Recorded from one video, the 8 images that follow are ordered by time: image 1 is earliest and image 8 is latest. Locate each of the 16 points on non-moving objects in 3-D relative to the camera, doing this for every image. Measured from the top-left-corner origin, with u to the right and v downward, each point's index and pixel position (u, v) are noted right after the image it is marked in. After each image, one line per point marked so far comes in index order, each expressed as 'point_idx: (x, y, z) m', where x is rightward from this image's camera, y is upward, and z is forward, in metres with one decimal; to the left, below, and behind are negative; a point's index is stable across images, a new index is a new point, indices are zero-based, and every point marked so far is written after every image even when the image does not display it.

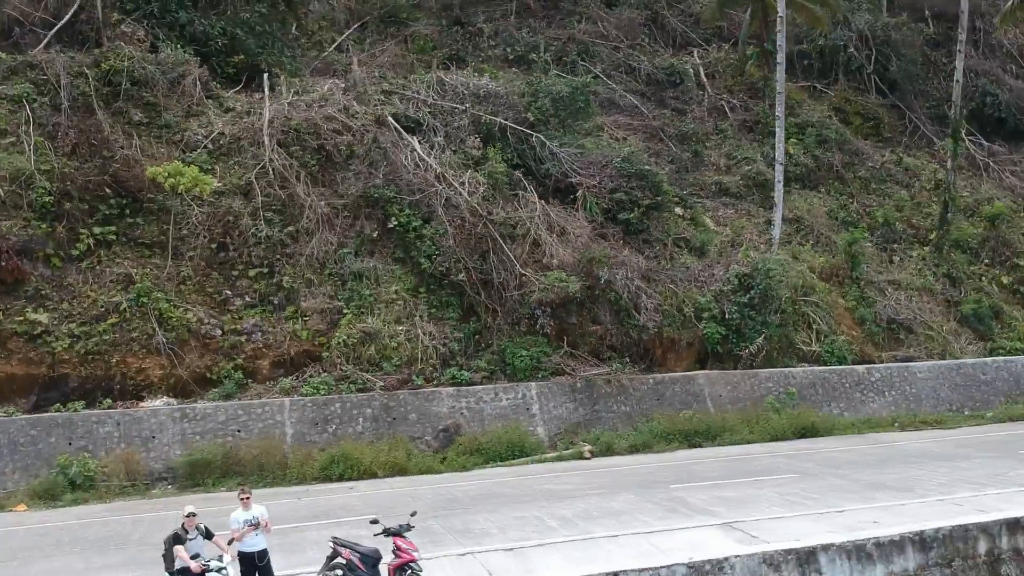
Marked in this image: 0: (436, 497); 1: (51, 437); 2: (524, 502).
0: (-0.9, -2.6, +12.4) m
1: (-6.7, -2.2, +14.5) m
2: (+0.1, -2.5, +11.8) m
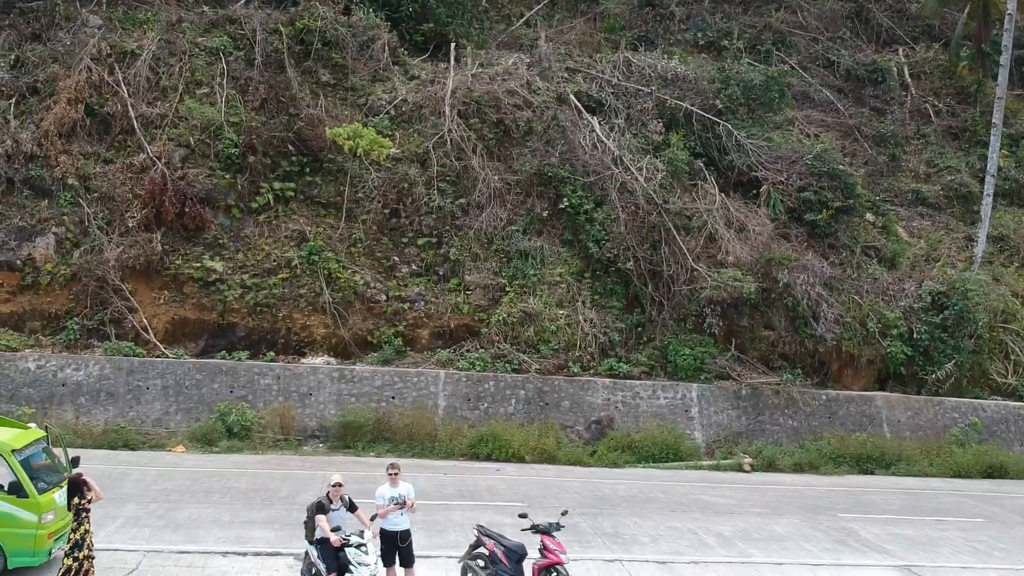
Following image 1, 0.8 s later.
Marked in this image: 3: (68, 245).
0: (+0.9, -2.5, +11.9) m
1: (-4.4, -1.4, +14.8) m
2: (+1.8, -2.5, +11.1) m
3: (-7.3, +0.7, +16.4) m
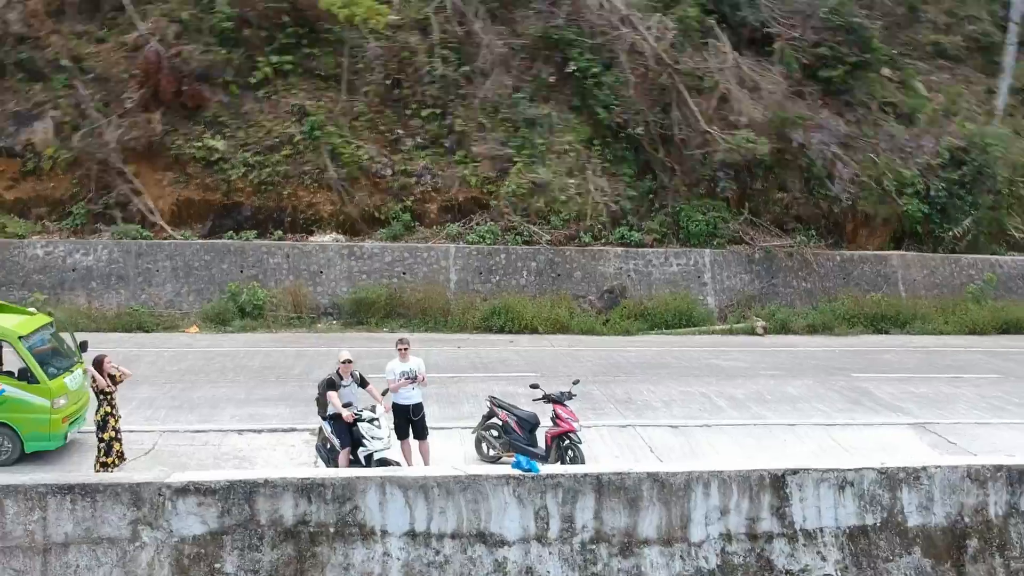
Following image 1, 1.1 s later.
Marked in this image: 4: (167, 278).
0: (+1.1, -0.9, +11.9) m
1: (-4.3, +0.4, +14.8) m
2: (+2.0, -1.0, +11.1) m
3: (-7.2, +2.6, +16.1) m
4: (-5.1, +0.2, +14.7) m
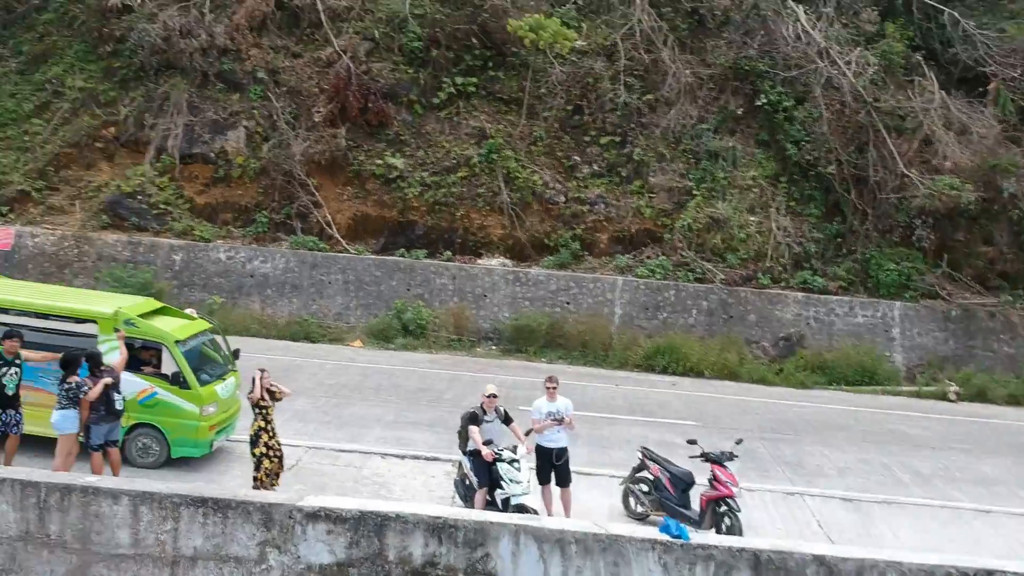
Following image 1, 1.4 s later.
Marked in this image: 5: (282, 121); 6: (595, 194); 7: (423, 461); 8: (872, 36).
0: (+2.9, -1.4, +11.0) m
1: (-1.8, +0.1, +14.8) m
2: (+3.6, -1.6, +10.1) m
3: (-4.3, +2.5, +16.7) m
4: (-2.6, 0.0, +14.9) m
5: (-3.9, +2.8, +16.7) m
6: (+1.4, +1.6, +16.4) m
7: (-0.7, -1.4, +8.0) m
8: (+6.5, +4.6, +17.9) m
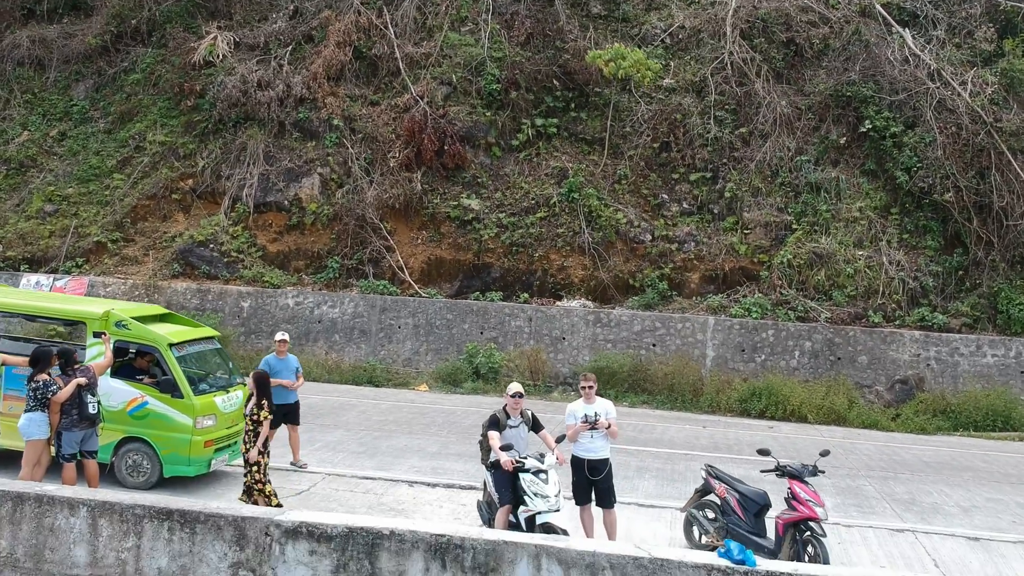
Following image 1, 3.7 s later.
0: (+3.5, -1.6, +9.5) m
1: (-0.7, -0.5, +13.9) m
2: (+4.2, -1.6, +8.4) m
3: (-2.9, +1.7, +16.2) m
4: (-1.5, -0.7, +14.1) m
5: (-2.6, +2.0, +16.2) m
6: (+2.6, +0.9, +15.2) m
7: (-0.4, -1.4, +6.9) m
8: (+7.9, +3.8, +16.4) m
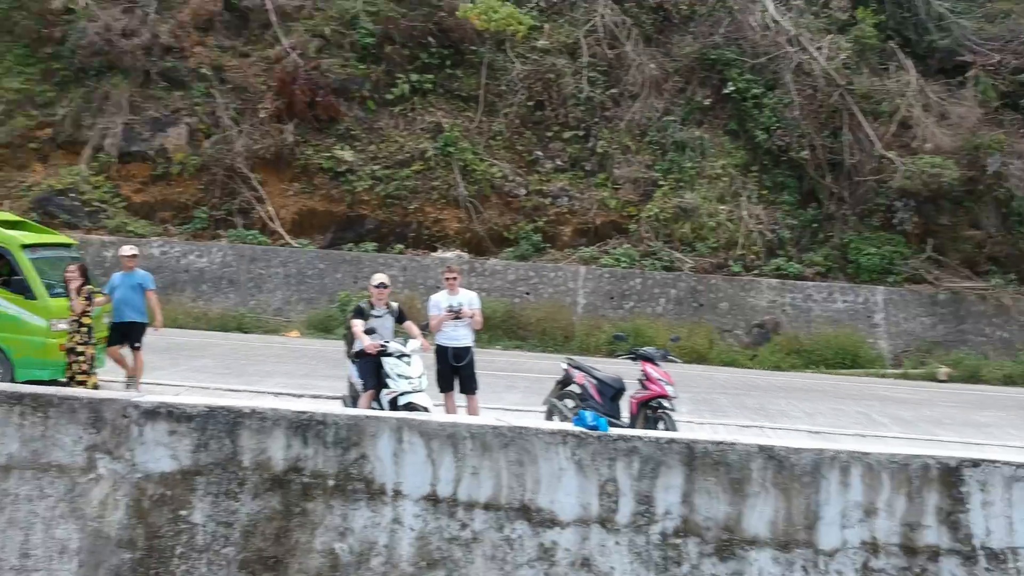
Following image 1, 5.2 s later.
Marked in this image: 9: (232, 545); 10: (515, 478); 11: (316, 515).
0: (+2.3, -0.9, +9.9) m
1: (-2.4, +0.2, +13.8) m
2: (+3.0, -1.0, +9.0) m
3: (-5.0, +2.4, +15.8) m
4: (-3.3, 0.0, +13.9) m
5: (-4.6, +2.7, +15.9) m
6: (+0.7, +1.6, +15.5) m
7: (-1.3, -0.8, +6.9) m
8: (+5.8, +4.6, +17.3) m
9: (-1.0, -0.9, +3.5) m
10: (0.0, -0.7, +3.6) m
11: (-0.7, -0.8, +3.5) m
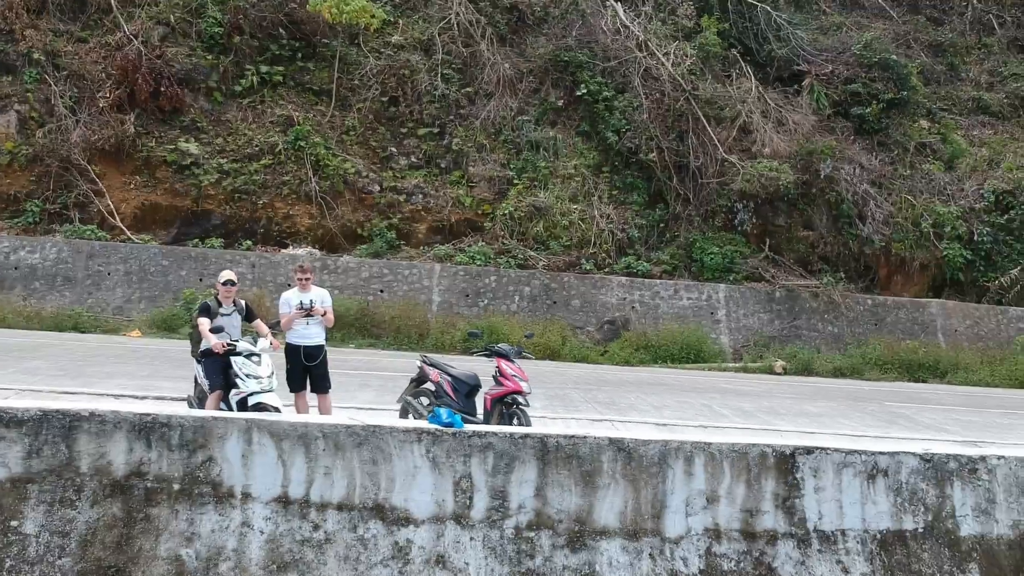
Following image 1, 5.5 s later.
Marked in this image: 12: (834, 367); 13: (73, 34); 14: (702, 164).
0: (+0.8, -0.9, +10.2) m
1: (-4.4, +0.2, +13.3) m
2: (+1.7, -1.0, +9.3) m
3: (-7.2, +2.5, +14.9) m
4: (-5.3, +0.1, +13.3) m
5: (-6.8, +2.8, +15.0) m
6: (-1.6, +1.6, +15.4) m
7: (-2.3, -0.8, +6.7) m
8: (+3.2, +4.6, +17.9) m
9: (-1.5, -0.9, +3.3) m
10: (-0.5, -0.7, +3.5) m
11: (-1.2, -0.8, +3.4) m
12: (+4.3, -1.1, +13.3) m
13: (-7.2, +4.1, +16.2) m
14: (+3.0, +2.0, +15.7) m
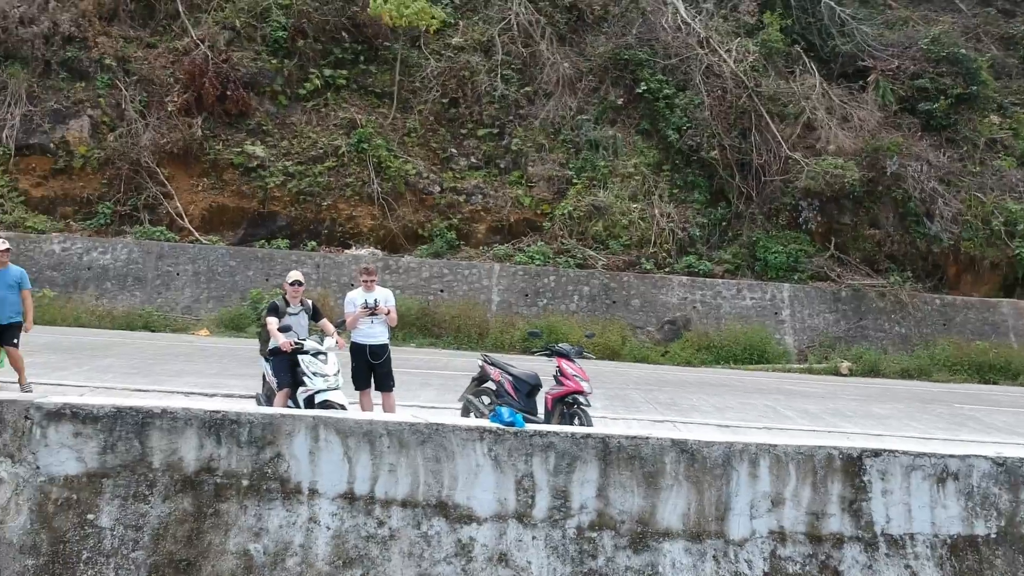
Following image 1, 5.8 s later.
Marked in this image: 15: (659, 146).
0: (+1.4, -0.9, +10.1) m
1: (-3.6, +0.2, +13.6) m
2: (+2.2, -1.0, +9.2) m
3: (-6.3, +2.5, +15.3) m
4: (-4.5, +0.1, +13.6) m
5: (-5.9, +2.8, +15.4) m
6: (-0.6, +1.6, +15.5) m
7: (-1.9, -0.8, +6.8) m
8: (+4.3, +4.6, +17.7) m
9: (-1.3, -0.9, +3.4) m
10: (-0.3, -0.7, +3.6) m
11: (-1.0, -0.8, +3.5) m
12: (+5.1, -1.1, +13.0) m
13: (-6.2, +4.1, +16.6) m
14: (+4.0, +2.0, +15.6) m
15: (+2.4, +2.3, +16.2) m
